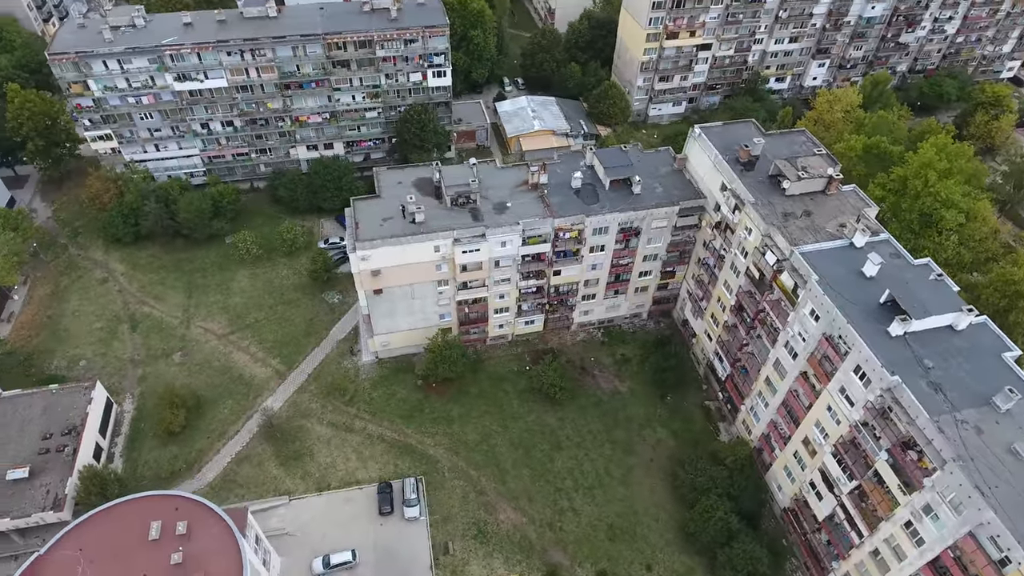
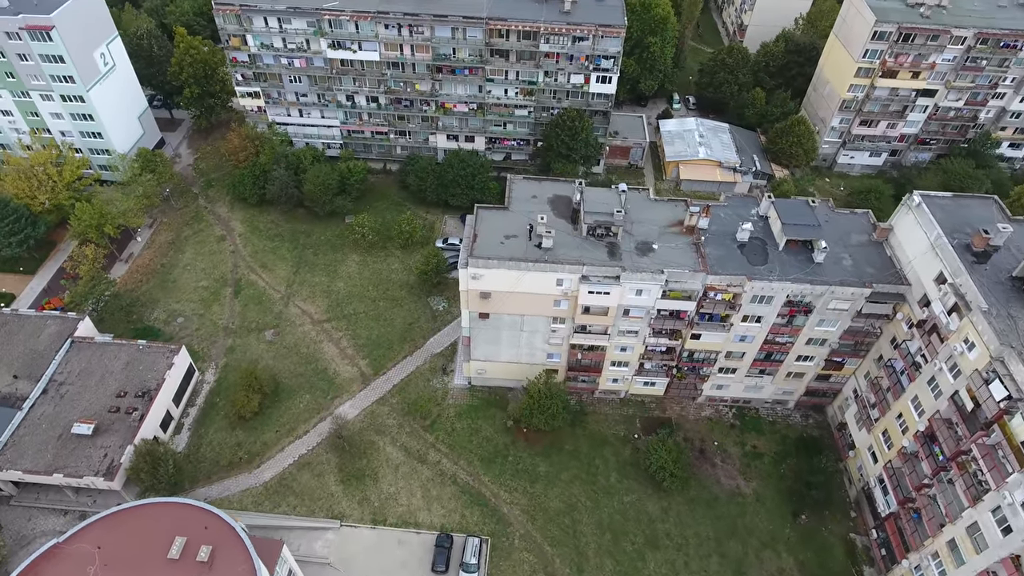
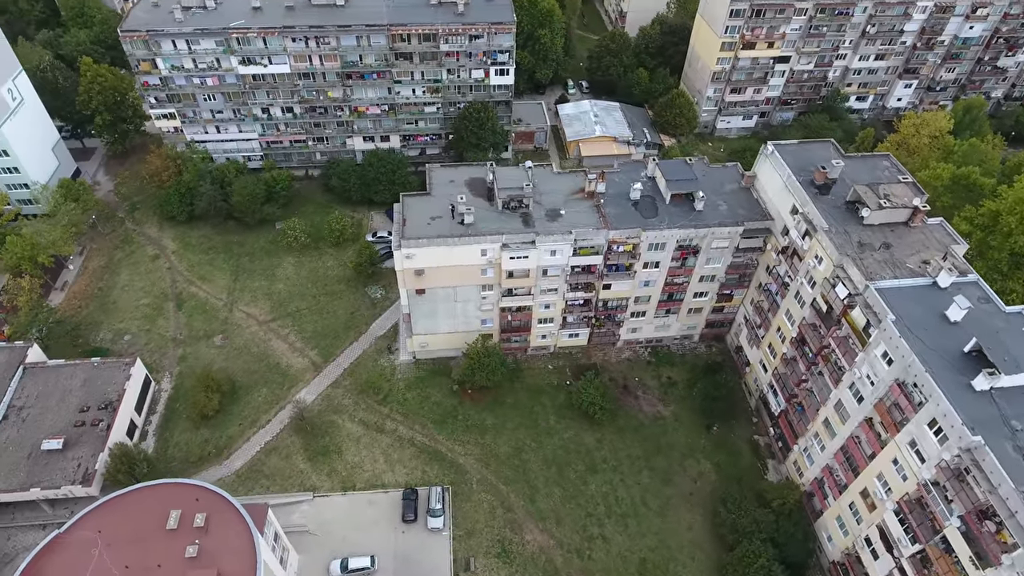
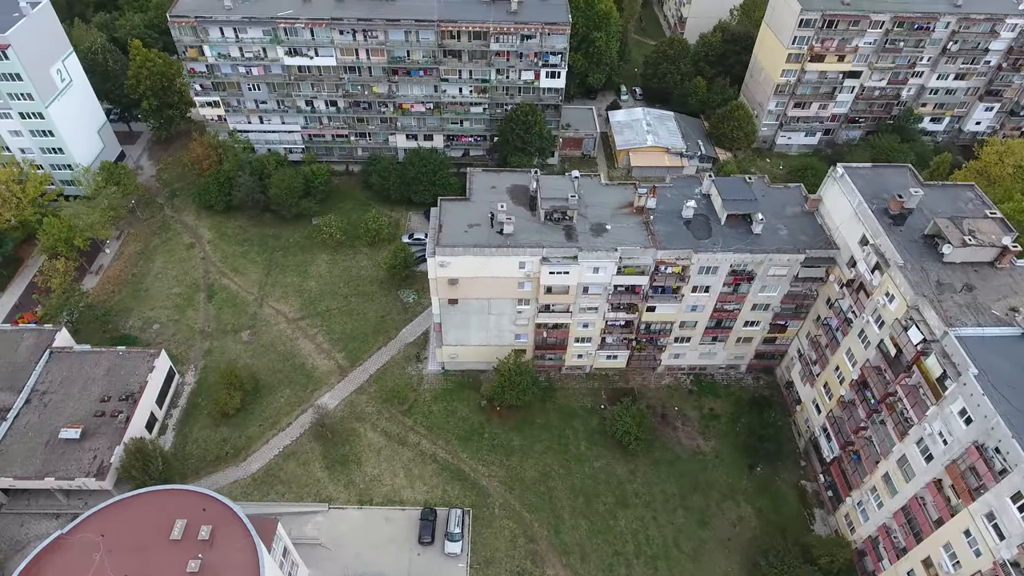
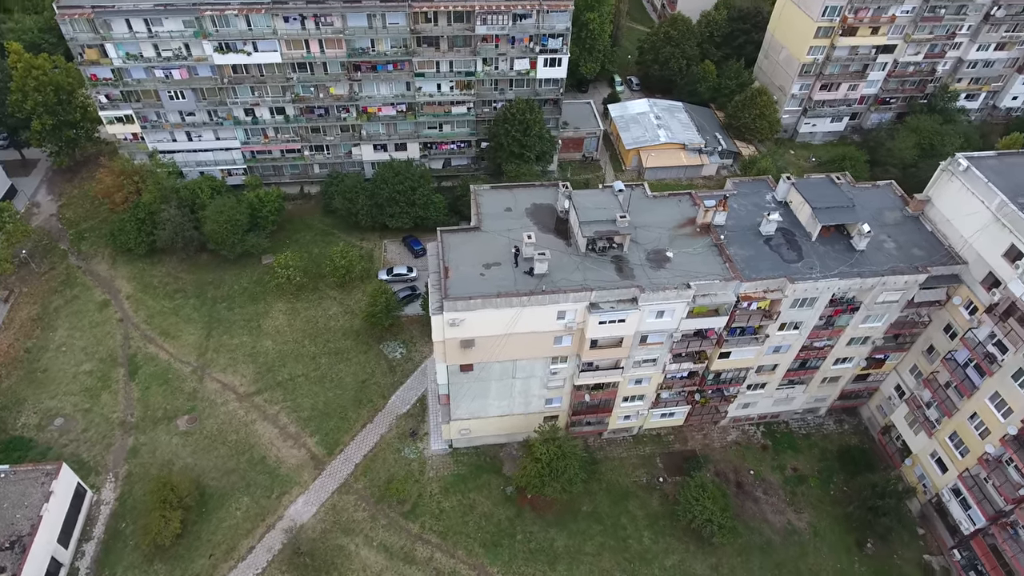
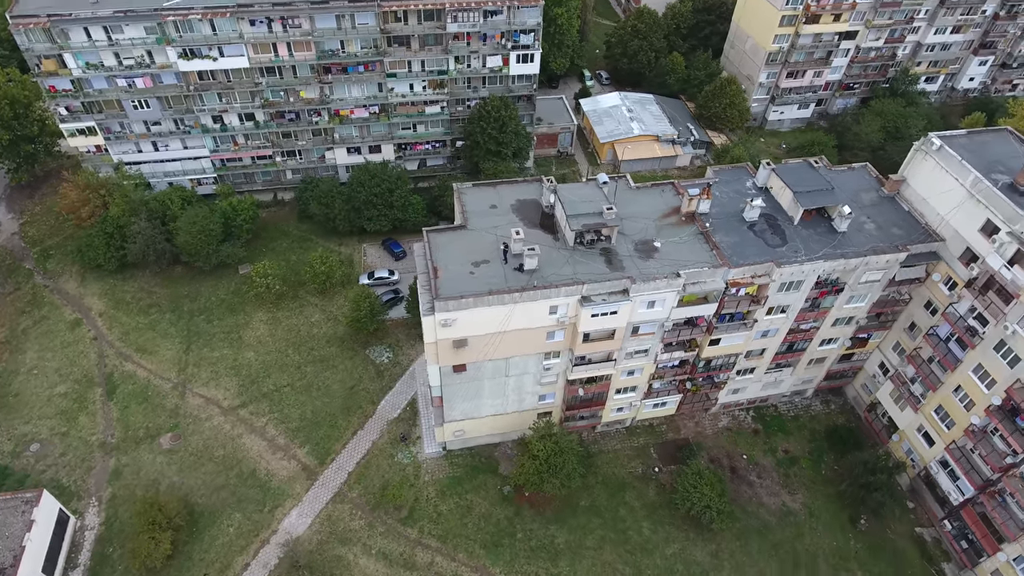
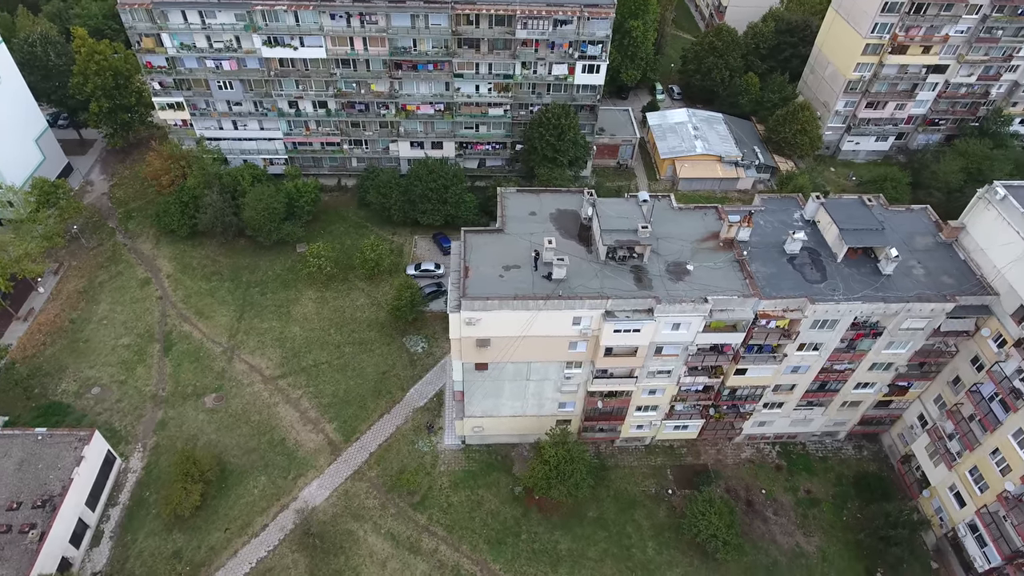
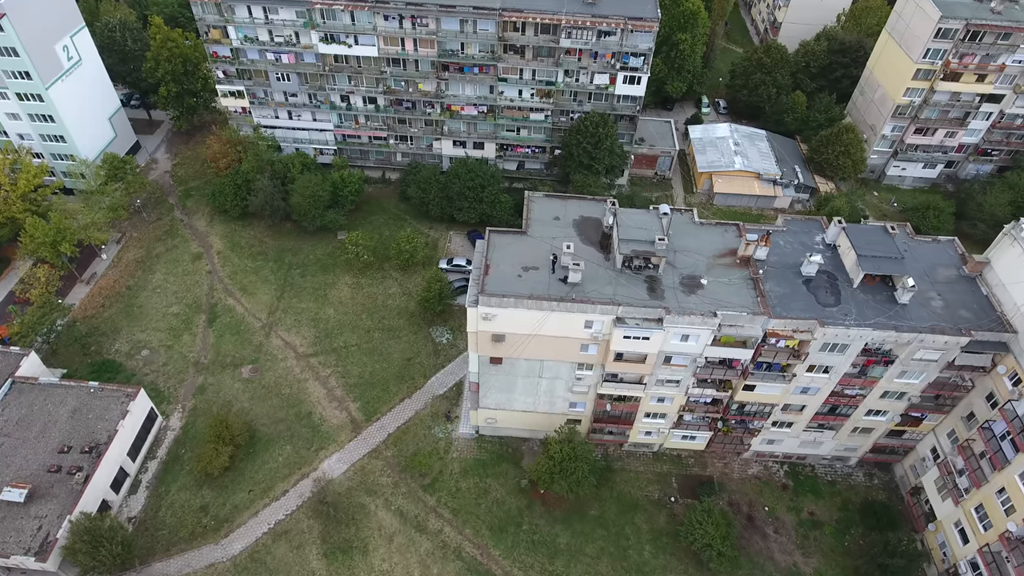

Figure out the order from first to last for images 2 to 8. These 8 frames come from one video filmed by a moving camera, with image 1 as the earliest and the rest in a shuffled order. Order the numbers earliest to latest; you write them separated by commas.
3, 4, 2, 8, 7, 5, 6
